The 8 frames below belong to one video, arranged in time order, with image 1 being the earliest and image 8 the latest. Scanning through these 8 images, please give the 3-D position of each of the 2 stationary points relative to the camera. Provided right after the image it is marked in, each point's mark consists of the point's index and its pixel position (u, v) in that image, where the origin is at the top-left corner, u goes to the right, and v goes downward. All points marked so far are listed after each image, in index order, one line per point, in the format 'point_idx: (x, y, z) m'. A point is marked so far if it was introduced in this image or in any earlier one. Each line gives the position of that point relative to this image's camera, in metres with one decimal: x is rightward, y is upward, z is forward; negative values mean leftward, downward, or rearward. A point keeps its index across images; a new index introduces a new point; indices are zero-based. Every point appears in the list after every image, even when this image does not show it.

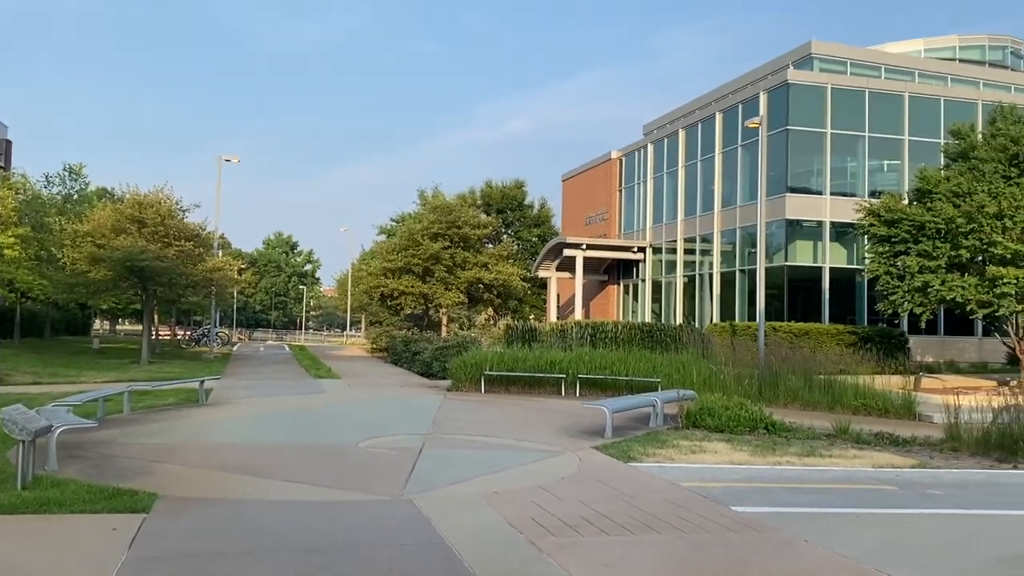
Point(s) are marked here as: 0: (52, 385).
0: (-9.5, -2.0, +18.1) m
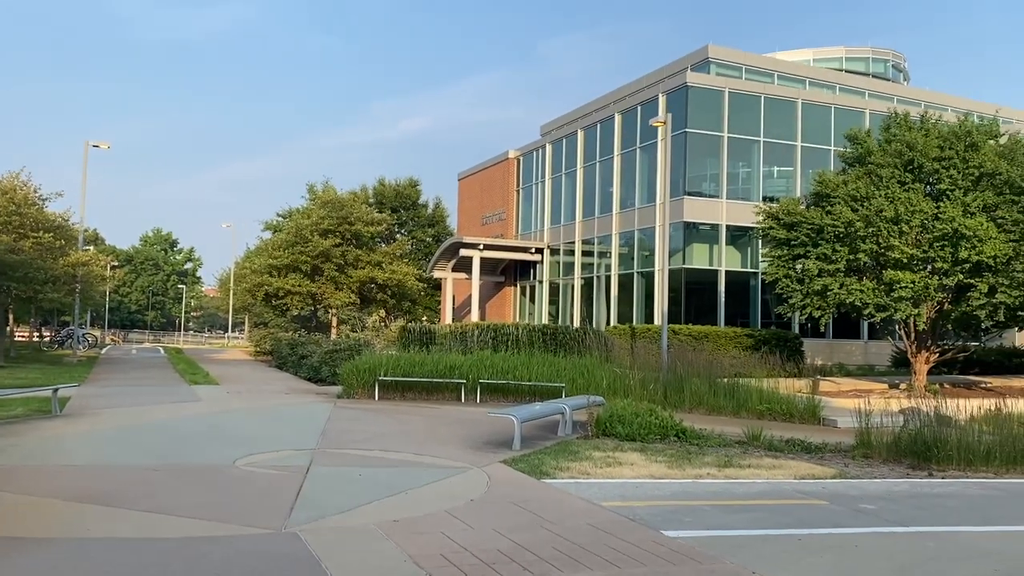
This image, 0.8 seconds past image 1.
0: (-11.5, -1.9, +15.8) m
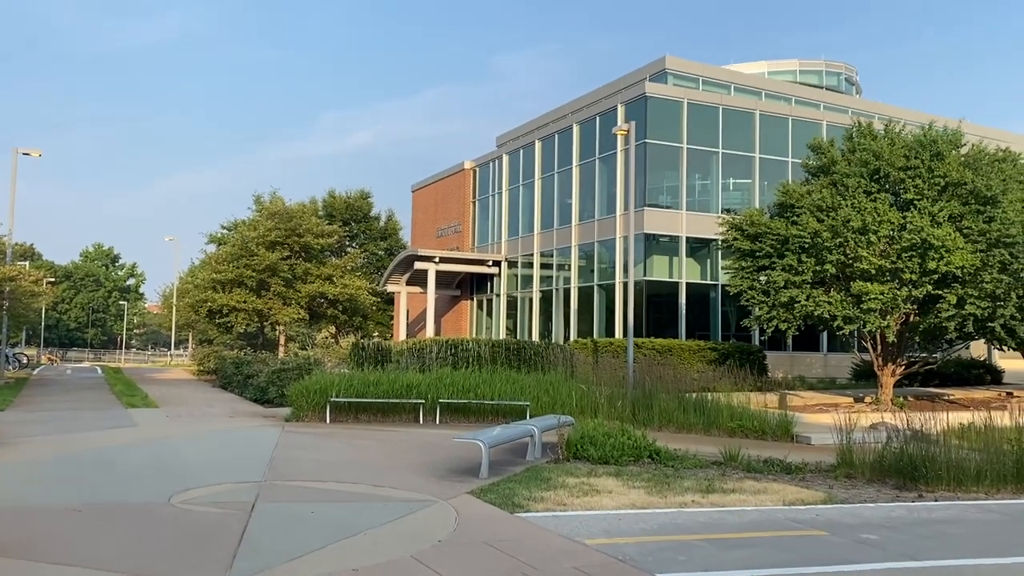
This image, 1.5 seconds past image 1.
0: (-12.1, -2.2, +14.3) m
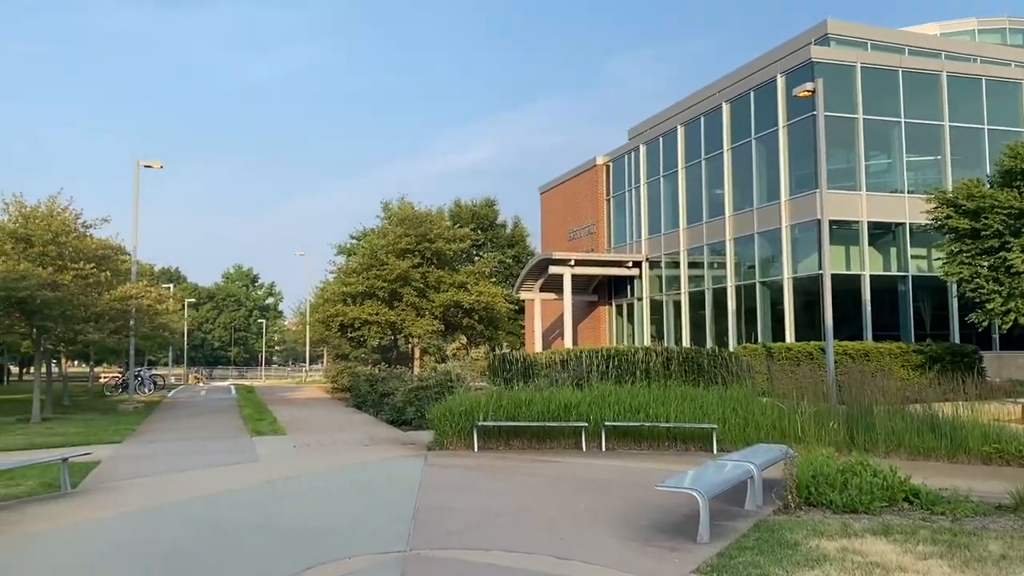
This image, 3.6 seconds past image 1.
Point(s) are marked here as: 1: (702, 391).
0: (-9.5, -2.6, +13.0) m
1: (+3.2, -1.7, +14.6) m
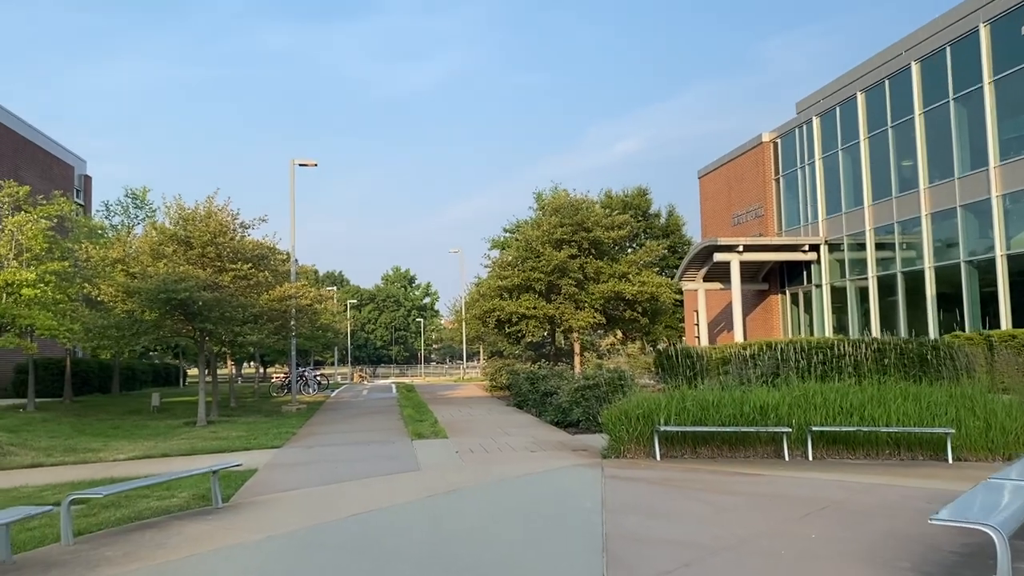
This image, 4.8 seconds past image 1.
0: (-6.9, -2.7, +12.9) m
1: (+5.9, -1.4, +12.3) m
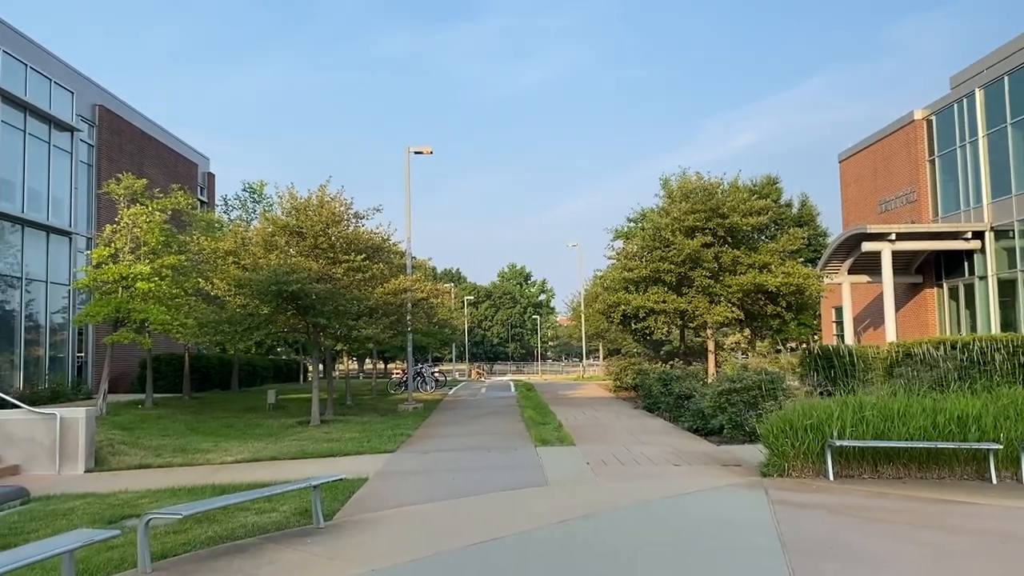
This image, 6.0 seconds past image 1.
0: (-5.0, -2.6, +12.2) m
1: (+7.5, -1.2, +9.9) m
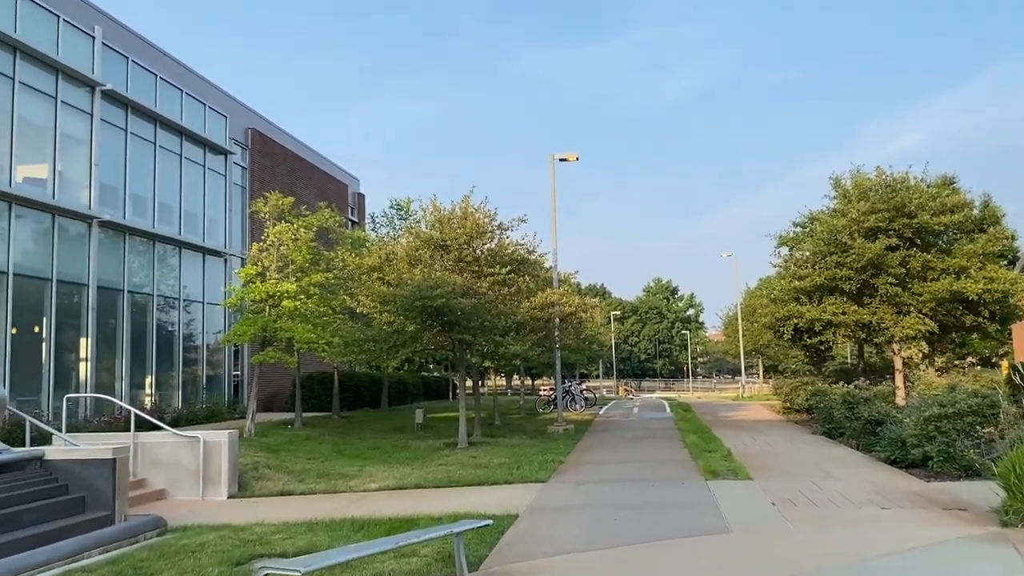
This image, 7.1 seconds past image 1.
0: (-2.9, -2.8, +11.5) m
1: (+9.1, -1.2, +7.2) m
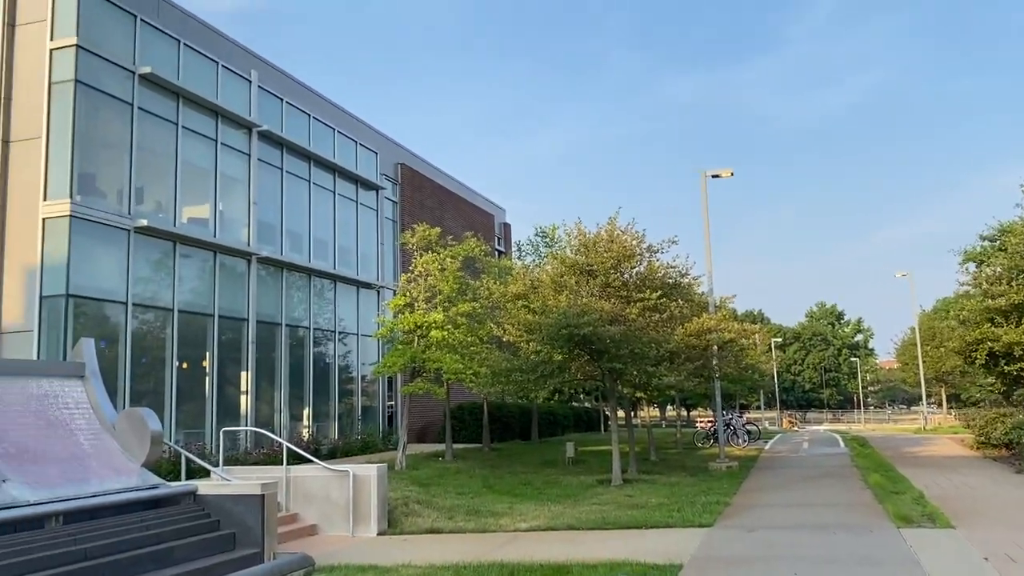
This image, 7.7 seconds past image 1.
0: (-0.9, -3.2, +11.0) m
1: (+10.1, -1.1, +4.8) m
